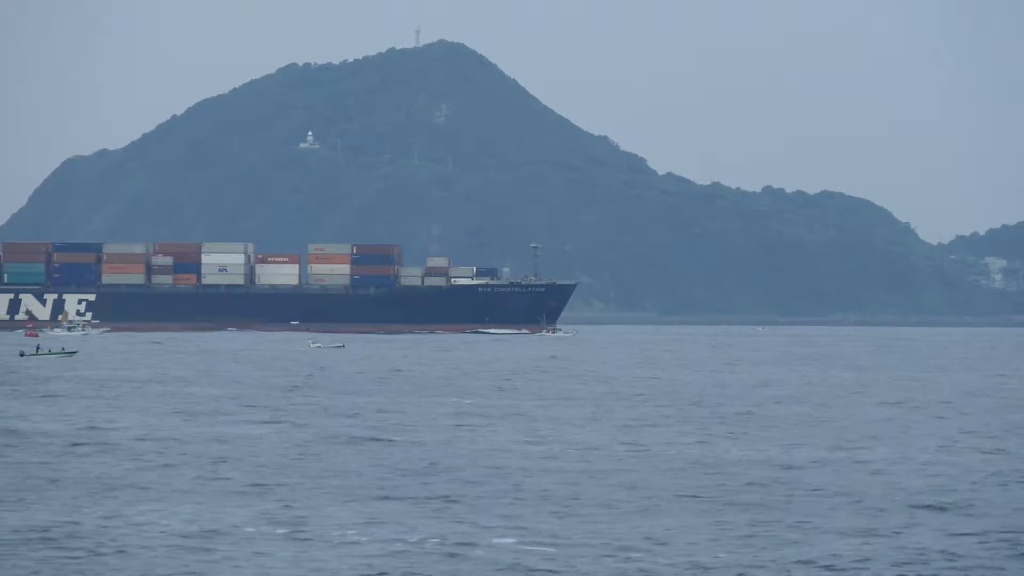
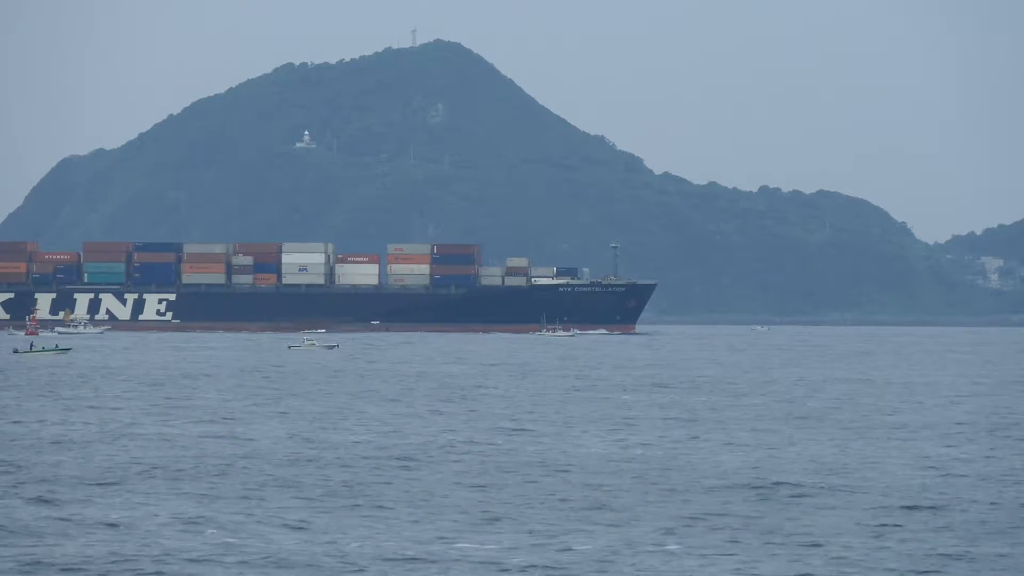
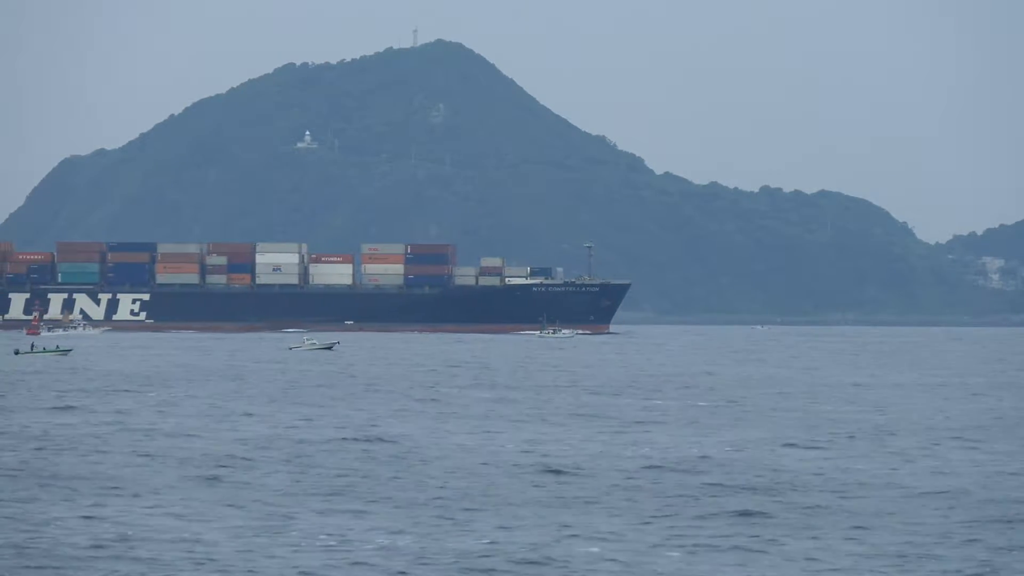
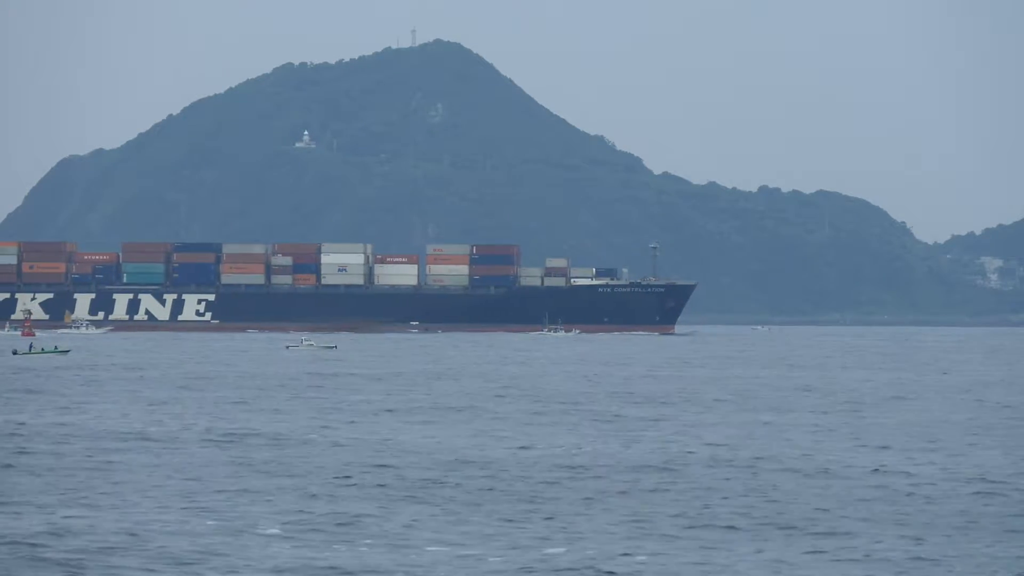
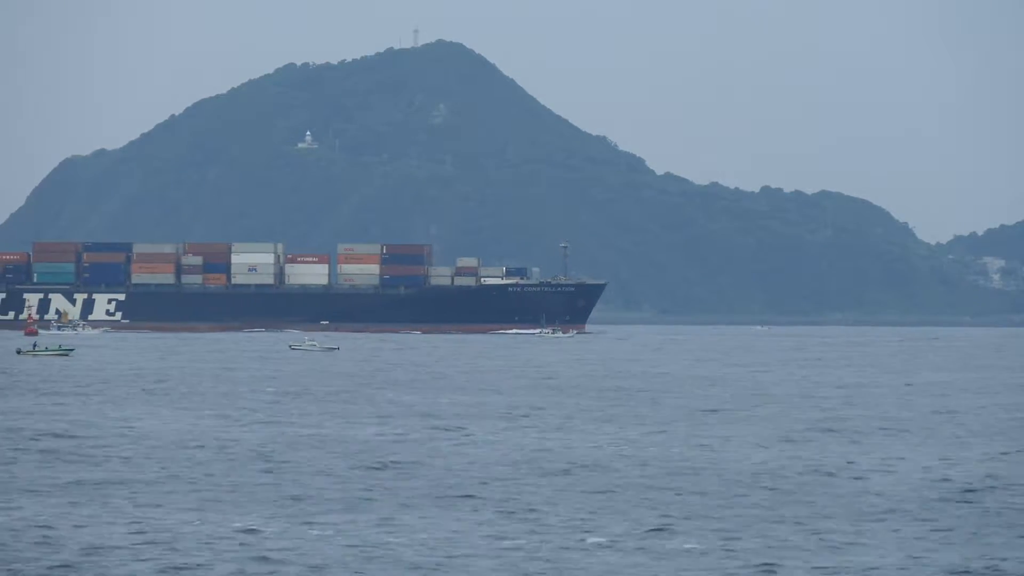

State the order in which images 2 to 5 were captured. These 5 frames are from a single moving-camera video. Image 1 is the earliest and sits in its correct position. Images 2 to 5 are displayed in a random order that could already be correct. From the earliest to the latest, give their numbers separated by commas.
5, 3, 2, 4
